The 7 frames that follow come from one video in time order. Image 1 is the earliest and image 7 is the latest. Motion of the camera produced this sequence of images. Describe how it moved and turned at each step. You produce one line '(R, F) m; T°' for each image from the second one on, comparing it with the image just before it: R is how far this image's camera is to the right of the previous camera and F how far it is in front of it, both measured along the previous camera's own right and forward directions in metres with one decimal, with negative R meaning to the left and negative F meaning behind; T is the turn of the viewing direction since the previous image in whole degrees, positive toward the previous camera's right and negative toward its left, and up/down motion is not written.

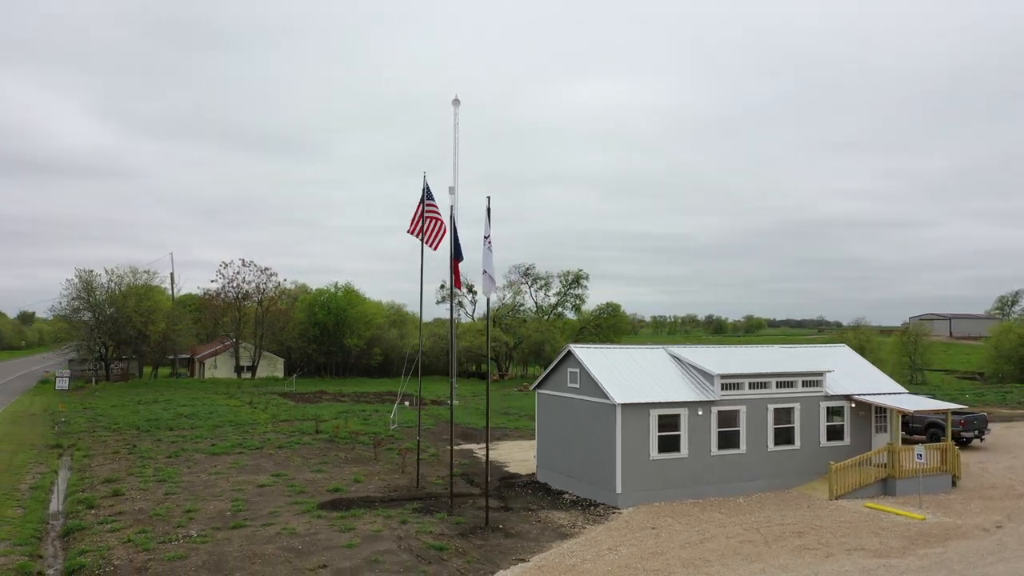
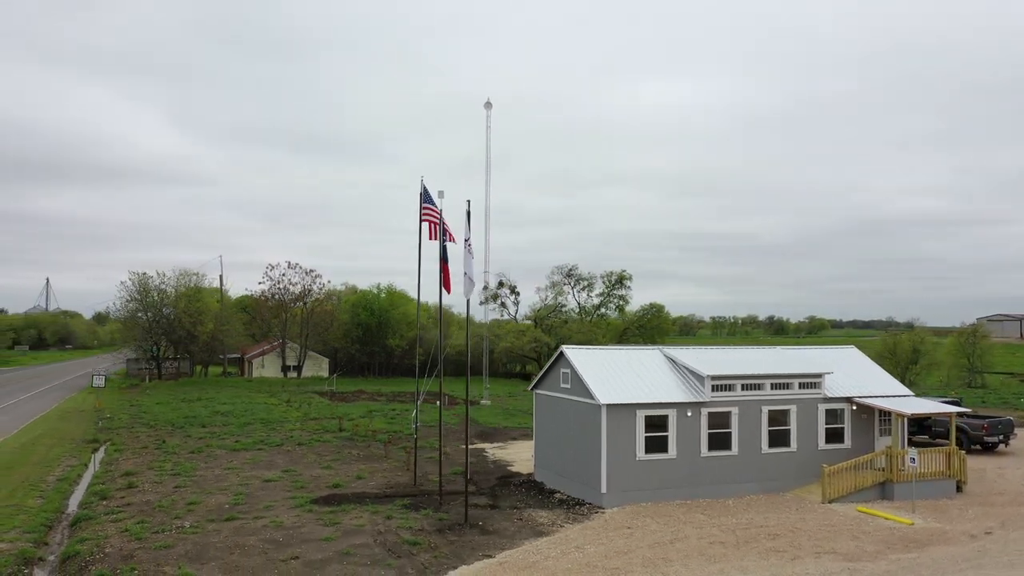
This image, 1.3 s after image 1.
(+1.5, -0.2) m; -4°
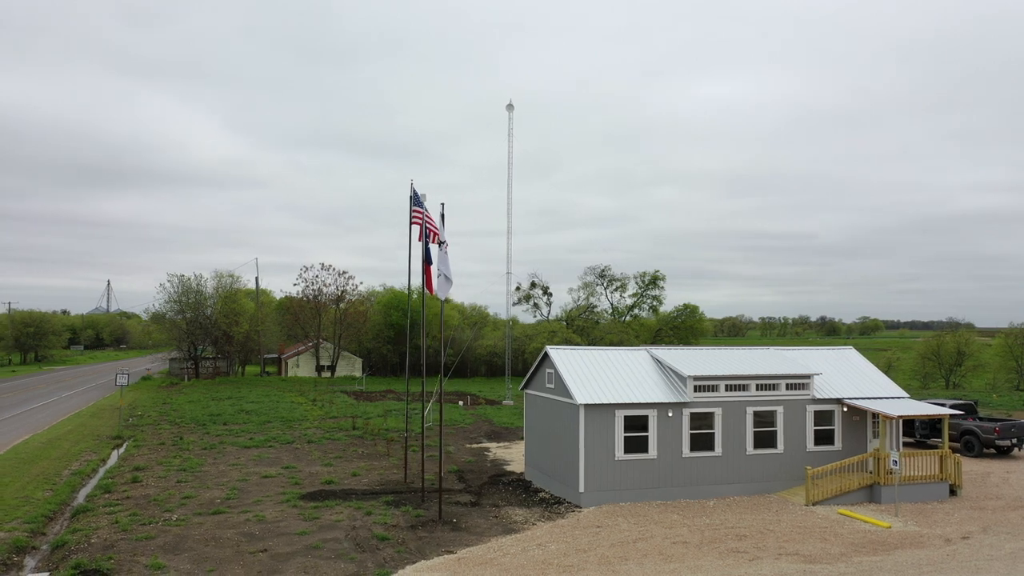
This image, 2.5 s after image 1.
(+1.4, -0.2) m; -3°
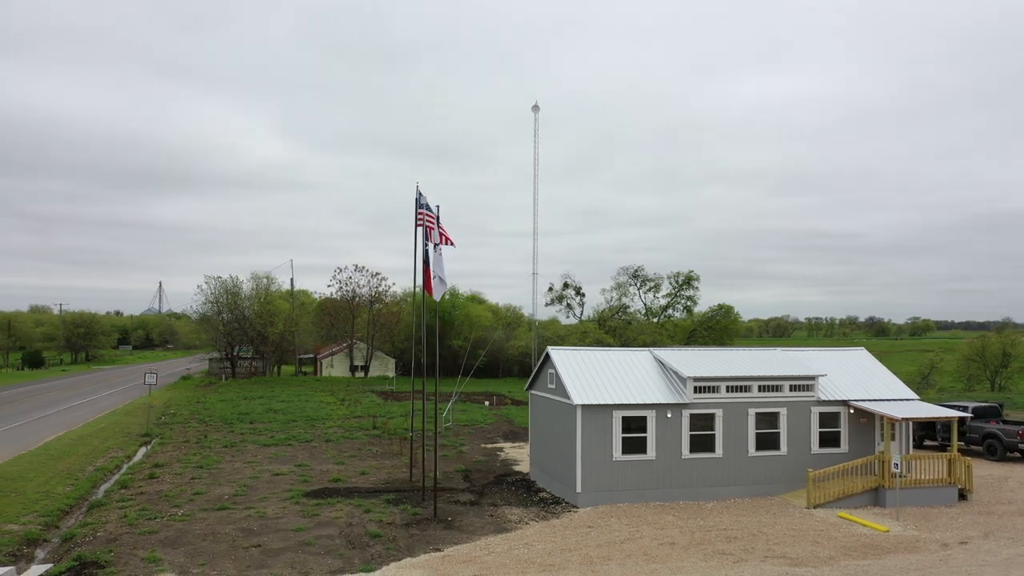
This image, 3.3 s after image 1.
(+0.9, -0.1) m; -3°
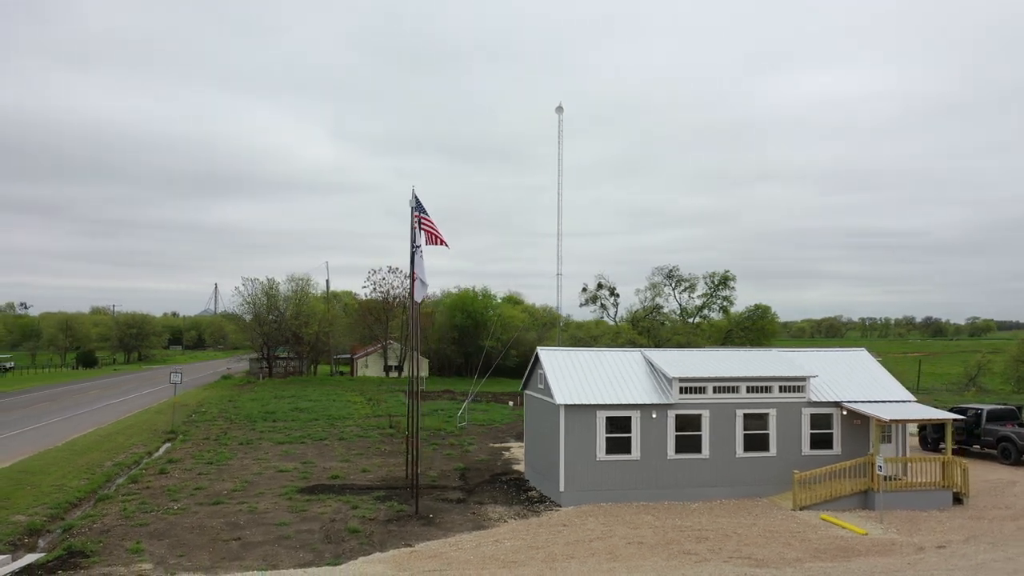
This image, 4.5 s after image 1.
(+1.3, -0.2) m; -3°
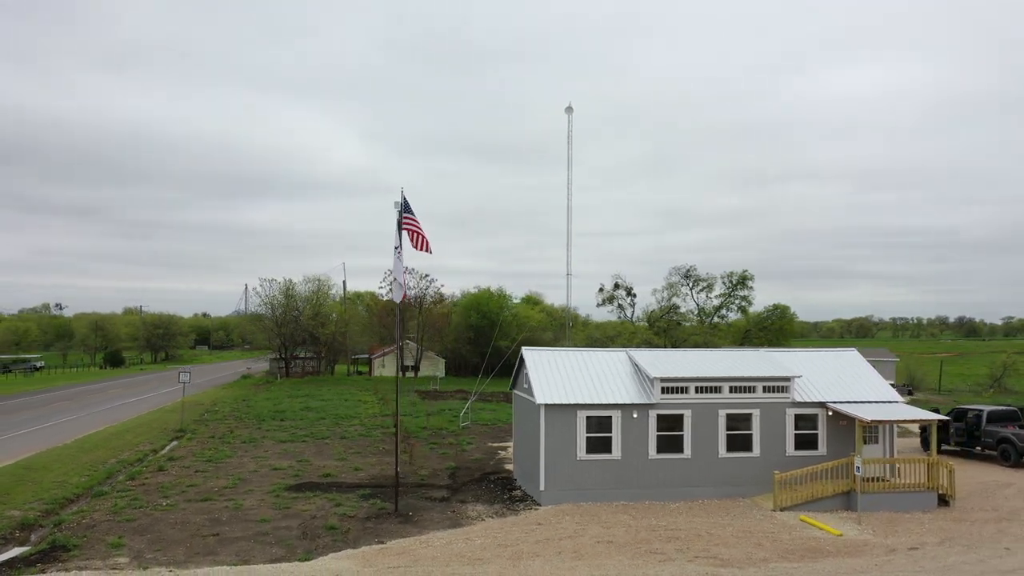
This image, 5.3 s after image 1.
(+1.0, -0.2) m; -1°
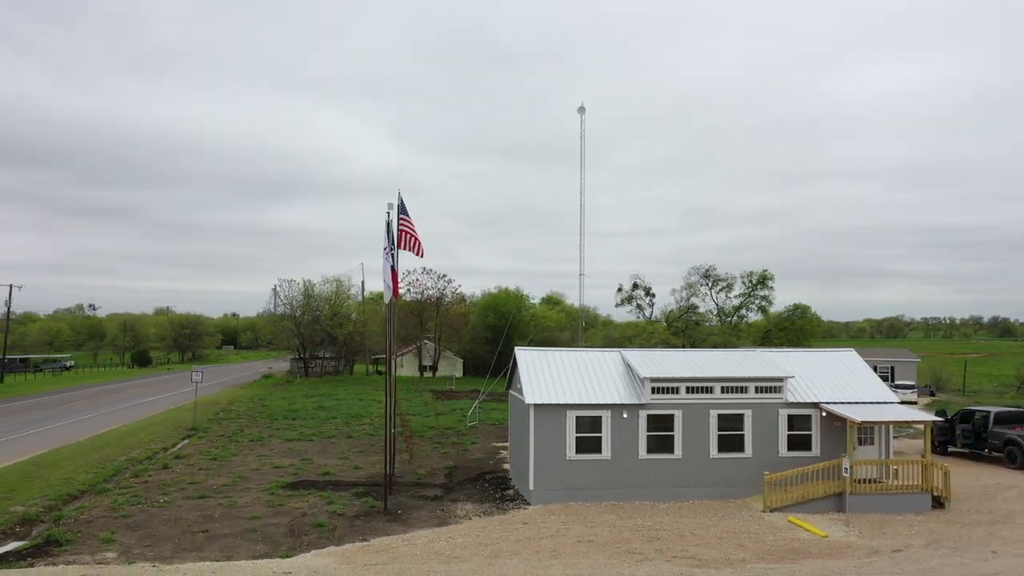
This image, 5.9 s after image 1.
(+0.8, -0.1) m; -2°
